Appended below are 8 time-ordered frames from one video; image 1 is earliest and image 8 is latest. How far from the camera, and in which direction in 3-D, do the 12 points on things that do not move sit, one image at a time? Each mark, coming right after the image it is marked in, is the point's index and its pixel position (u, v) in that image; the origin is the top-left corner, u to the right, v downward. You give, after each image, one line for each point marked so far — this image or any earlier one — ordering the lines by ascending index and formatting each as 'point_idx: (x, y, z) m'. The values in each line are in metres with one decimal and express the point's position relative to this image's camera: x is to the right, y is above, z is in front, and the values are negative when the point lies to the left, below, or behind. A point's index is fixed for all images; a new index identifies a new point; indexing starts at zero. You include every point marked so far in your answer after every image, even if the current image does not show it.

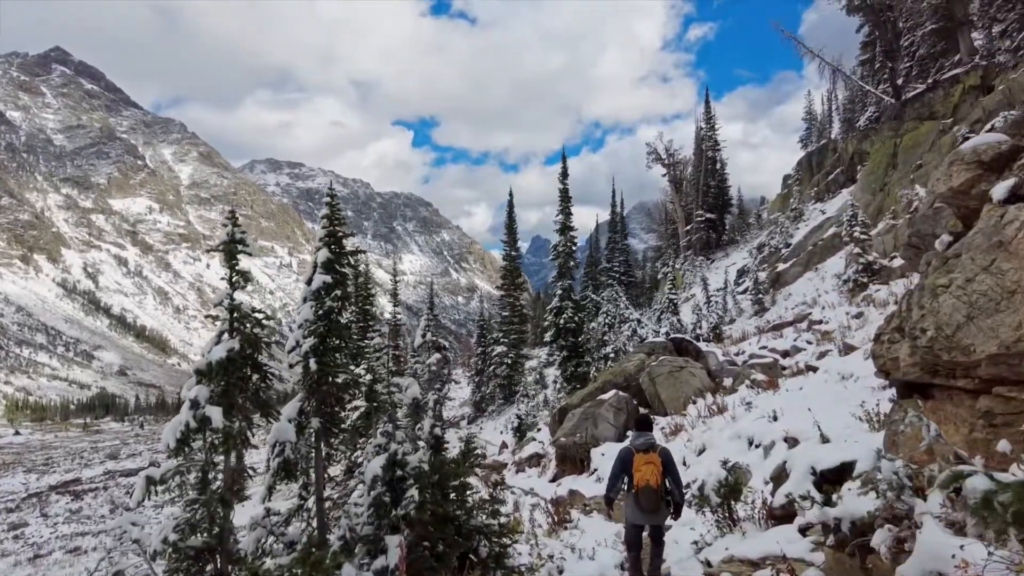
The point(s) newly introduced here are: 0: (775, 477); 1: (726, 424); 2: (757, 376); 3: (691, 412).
0: (+2.9, -2.1, +5.7) m
1: (+3.8, -2.4, +9.2) m
2: (+5.9, -2.1, +12.4) m
3: (+4.2, -2.9, +12.3) m
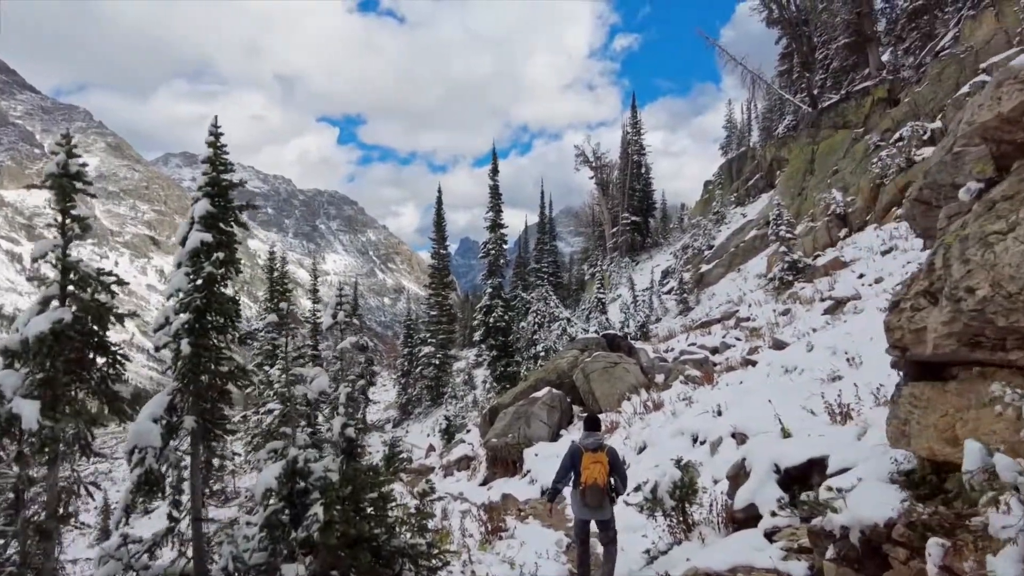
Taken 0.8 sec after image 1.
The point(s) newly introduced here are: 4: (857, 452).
0: (+2.2, -1.9, +5.3) m
1: (+2.6, -2.3, +8.9) m
2: (+4.2, -2.0, +12.3) m
3: (+2.6, -2.8, +11.9) m
4: (+3.0, -1.4, +4.4) m
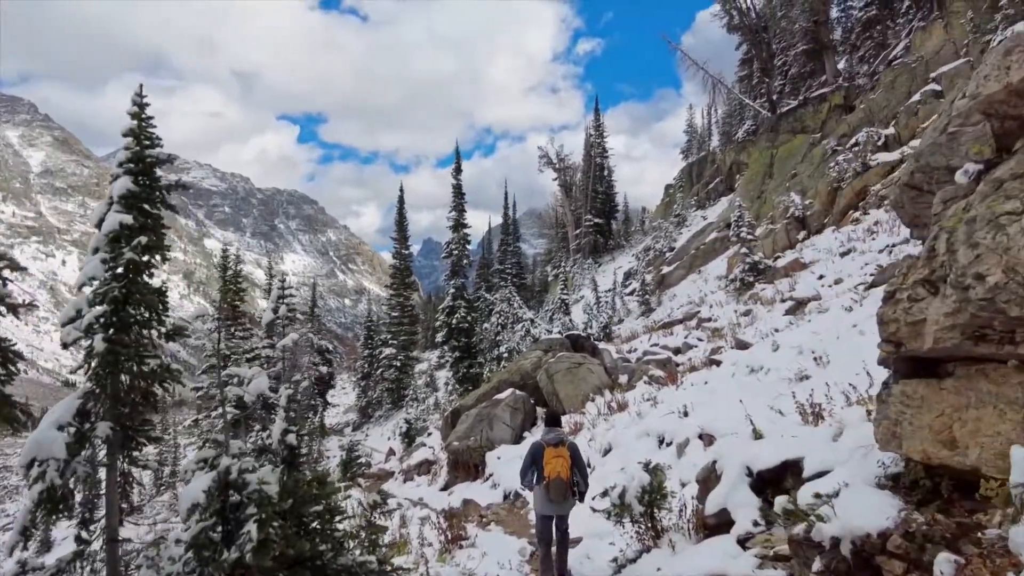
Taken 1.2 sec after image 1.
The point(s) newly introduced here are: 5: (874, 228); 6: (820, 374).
0: (+1.9, -1.9, +5.1) m
1: (+2.0, -2.2, +8.7) m
2: (+3.4, -2.0, +12.2) m
3: (+1.8, -2.8, +11.8) m
4: (+2.7, -1.4, +4.3) m
5: (+12.6, +2.1, +18.3) m
6: (+4.0, -1.1, +6.6) m
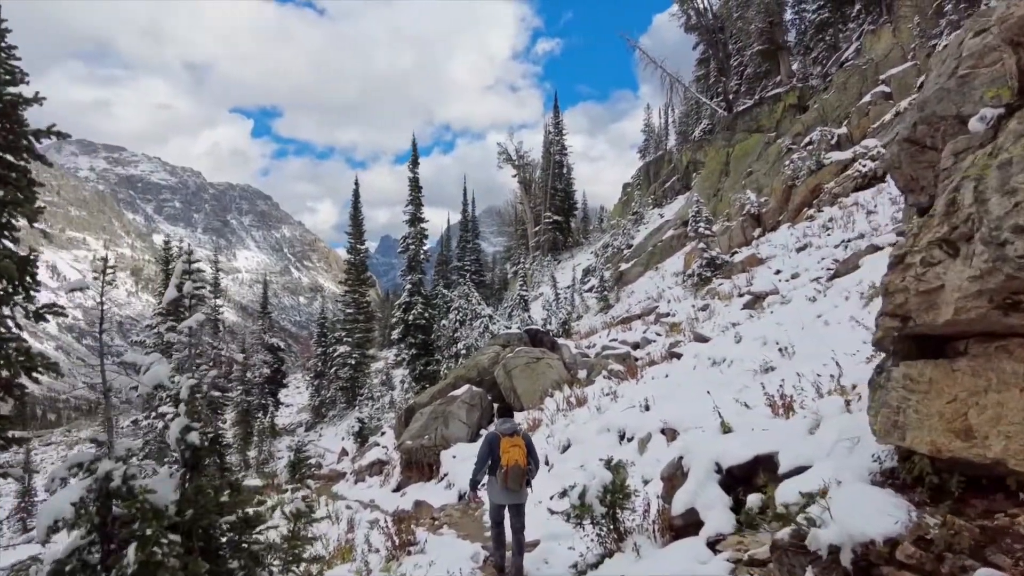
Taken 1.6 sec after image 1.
0: (+1.4, -1.8, +4.8) m
1: (+1.3, -2.1, +8.4) m
2: (+2.4, -1.8, +12.0) m
3: (+0.8, -2.6, +11.4) m
4: (+2.3, -1.2, +4.1) m
5: (+11.2, +2.2, +18.7) m
6: (+3.4, -1.0, +6.5) m
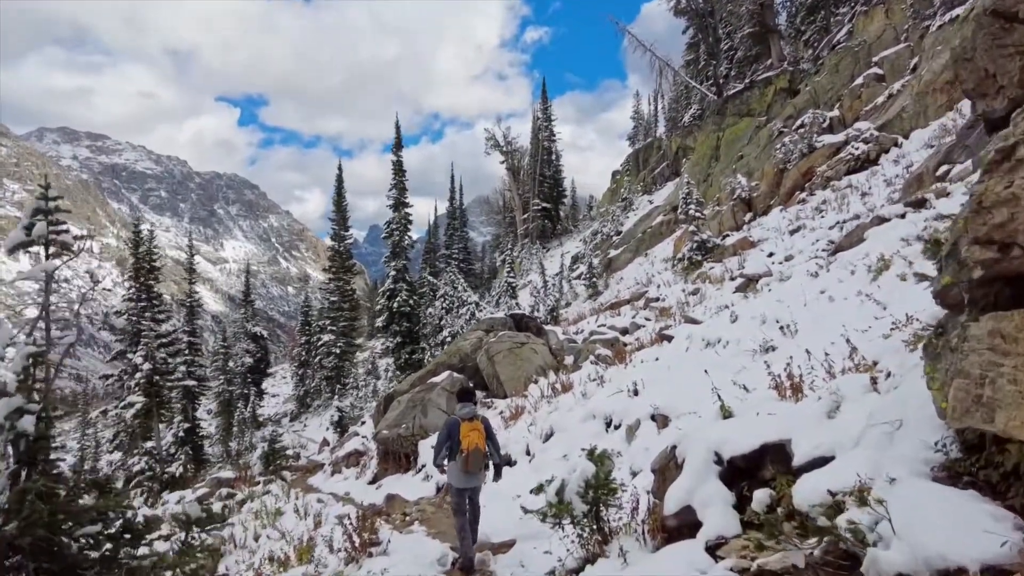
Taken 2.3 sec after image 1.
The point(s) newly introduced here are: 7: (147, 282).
0: (+1.2, -1.5, +4.2) m
1: (+1.0, -1.7, +7.8) m
2: (+2.0, -1.4, +11.4) m
3: (+0.4, -2.2, +10.8) m
4: (+2.1, -1.0, +3.5) m
5: (+10.6, +2.8, +18.3) m
6: (+3.1, -0.7, +5.9) m
7: (-13.8, +0.3, +19.0) m
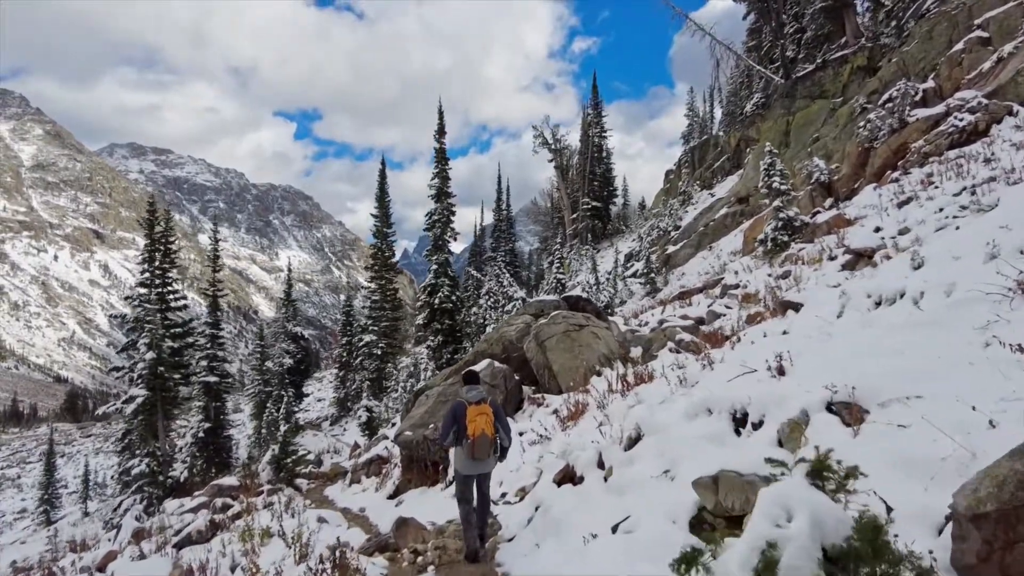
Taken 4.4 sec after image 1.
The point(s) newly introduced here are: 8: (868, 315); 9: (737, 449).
0: (+1.5, -0.8, +1.7) m
1: (+1.6, -1.1, +5.3) m
2: (+2.9, -0.8, +8.8) m
3: (+1.4, -1.6, +8.4) m
4: (+2.3, -0.2, +0.9) m
5: (+12.2, +3.3, +15.0) m
6: (+3.6, 0.0, +3.3) m
7: (-12.1, +0.8, +17.8) m
8: (+3.1, -0.2, +4.6) m
9: (+1.6, -1.2, +3.7) m
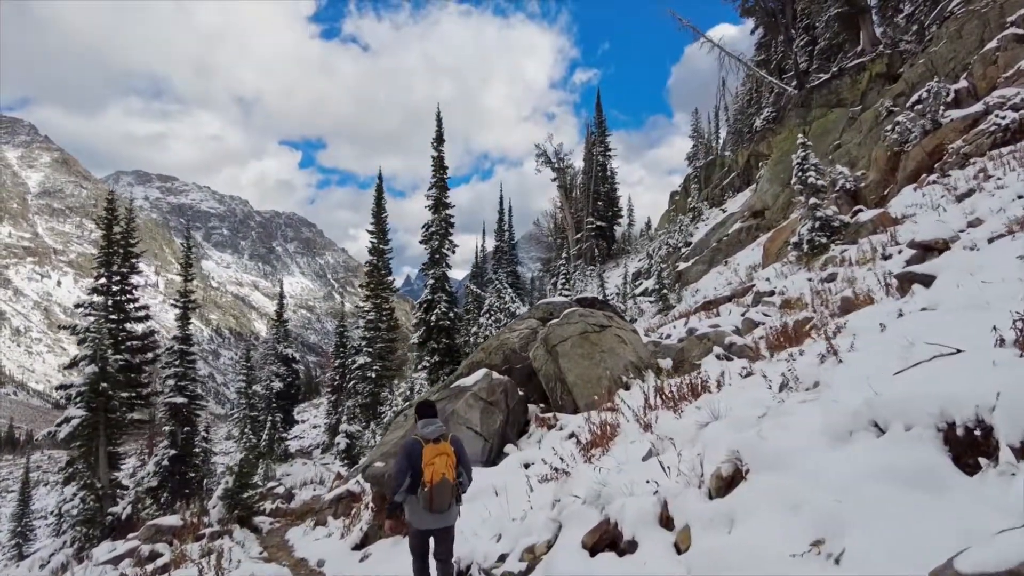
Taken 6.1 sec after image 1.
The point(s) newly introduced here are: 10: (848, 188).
0: (+1.5, -0.2, -0.3) m
1: (+1.6, -0.7, +3.3) m
2: (+3.0, -0.6, +6.9) m
3: (+1.4, -1.4, +6.4) m
4: (+2.3, +0.3, -1.0) m
5: (+12.3, +3.1, +13.1) m
6: (+3.6, +0.5, +1.3) m
7: (-12.0, +0.5, +16.0) m
8: (+3.2, +0.2, +2.6) m
9: (+1.6, -0.7, +1.7) m
10: (+12.3, +4.0, +18.0) m
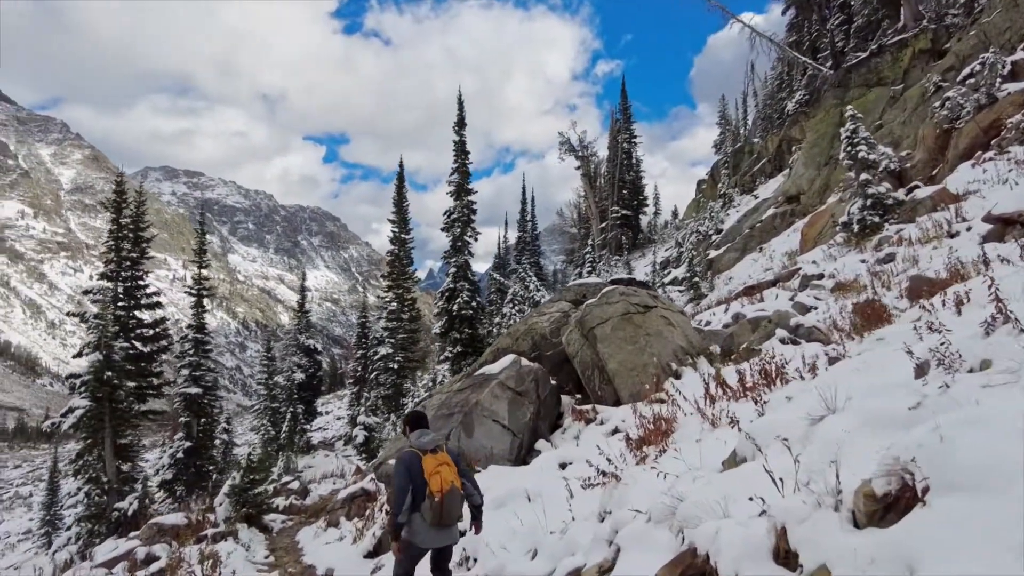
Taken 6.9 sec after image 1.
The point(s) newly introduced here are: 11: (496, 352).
0: (+1.6, 0.0, -1.2) m
1: (+1.9, -0.5, +2.4) m
2: (+3.3, -0.3, +5.9) m
3: (+1.7, -1.1, +5.5) m
4: (+2.4, +0.5, -1.9) m
5: (+12.8, +3.5, +11.8) m
6: (+3.7, +0.7, +0.3) m
7: (-11.3, +0.9, +15.6) m
8: (+3.4, +0.4, +1.7) m
9: (+1.8, -0.5, +0.8) m
10: (+13.1, +4.5, +16.6) m
11: (-0.2, -1.0, +8.4) m
